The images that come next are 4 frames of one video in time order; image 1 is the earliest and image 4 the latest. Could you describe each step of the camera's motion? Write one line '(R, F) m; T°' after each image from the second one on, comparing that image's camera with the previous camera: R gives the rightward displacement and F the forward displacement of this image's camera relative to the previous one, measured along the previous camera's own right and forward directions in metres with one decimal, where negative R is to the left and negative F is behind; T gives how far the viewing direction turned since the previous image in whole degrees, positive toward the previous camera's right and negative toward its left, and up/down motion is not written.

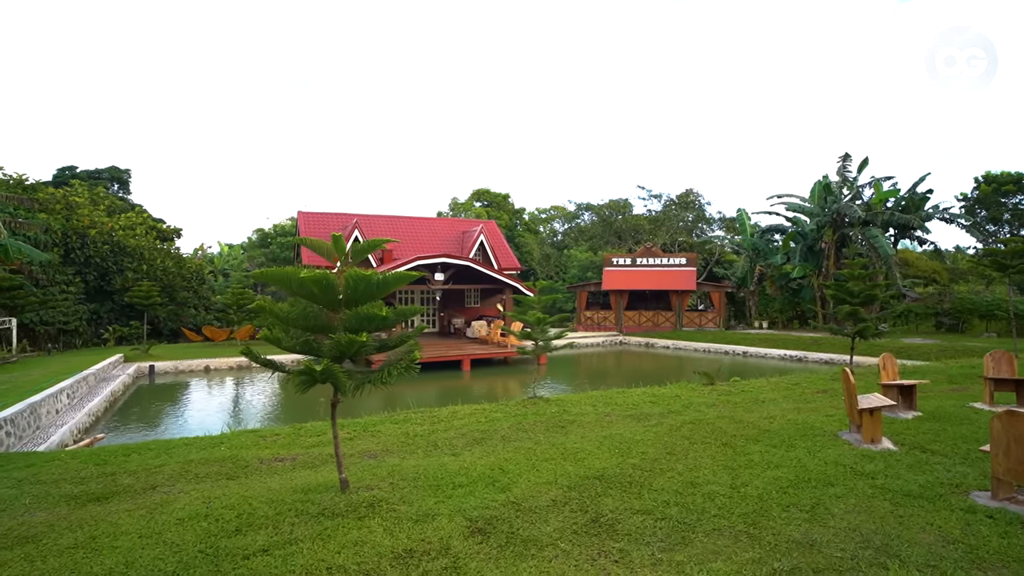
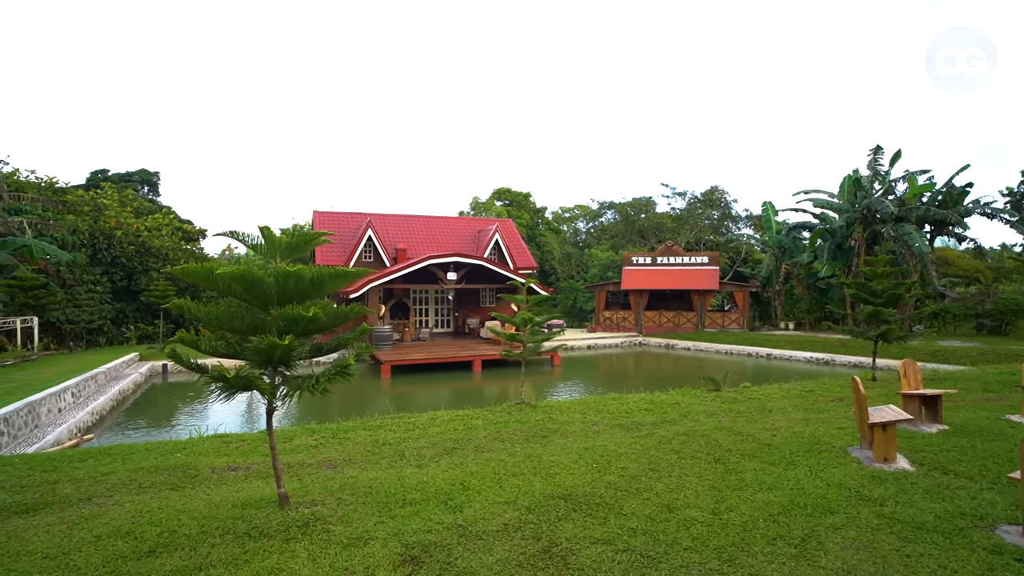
(+0.6, +0.6) m; -3°
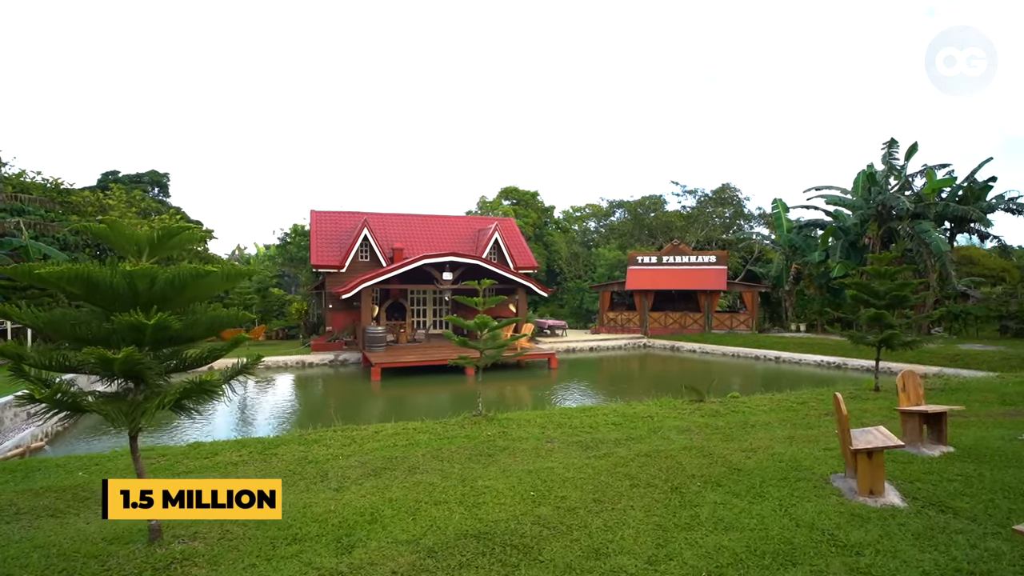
(+0.8, +0.8) m; -2°
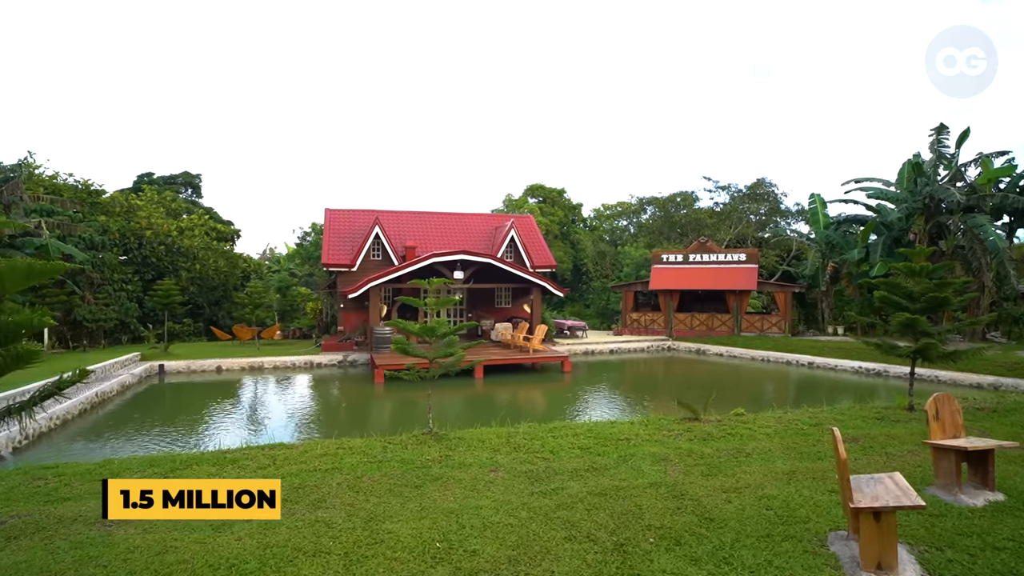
(+0.9, +1.1) m; -4°
